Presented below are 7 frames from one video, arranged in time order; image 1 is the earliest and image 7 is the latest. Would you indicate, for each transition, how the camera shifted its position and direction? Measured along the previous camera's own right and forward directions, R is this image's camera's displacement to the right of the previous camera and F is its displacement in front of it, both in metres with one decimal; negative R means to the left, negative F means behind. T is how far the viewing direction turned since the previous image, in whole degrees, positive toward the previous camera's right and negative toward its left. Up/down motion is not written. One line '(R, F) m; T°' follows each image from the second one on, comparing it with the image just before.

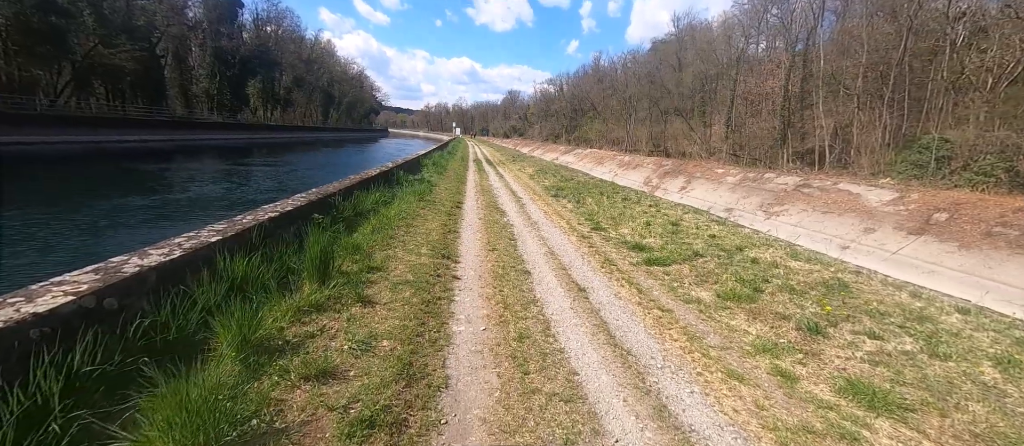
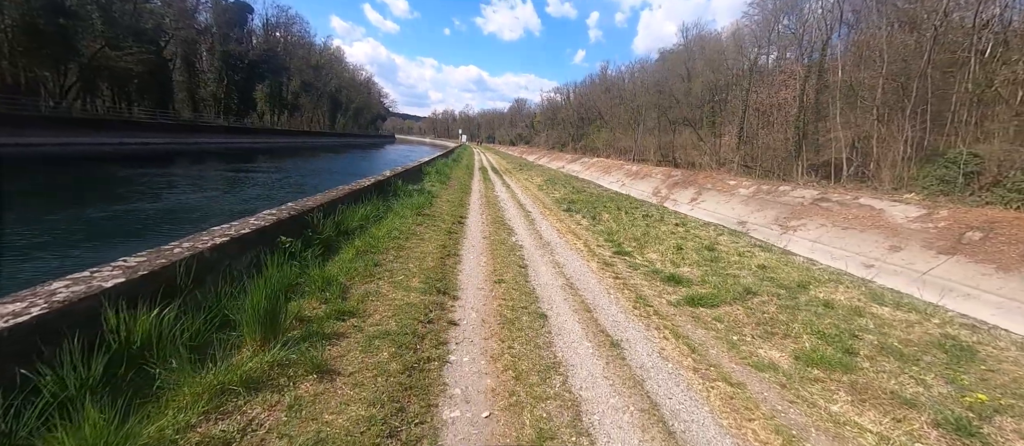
(0.0, +0.4) m; -1°
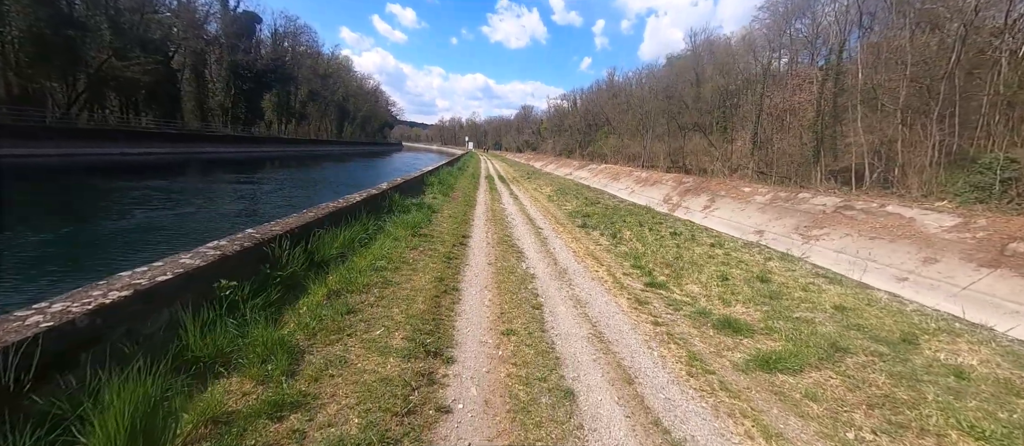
(0.0, +0.4) m; -1°
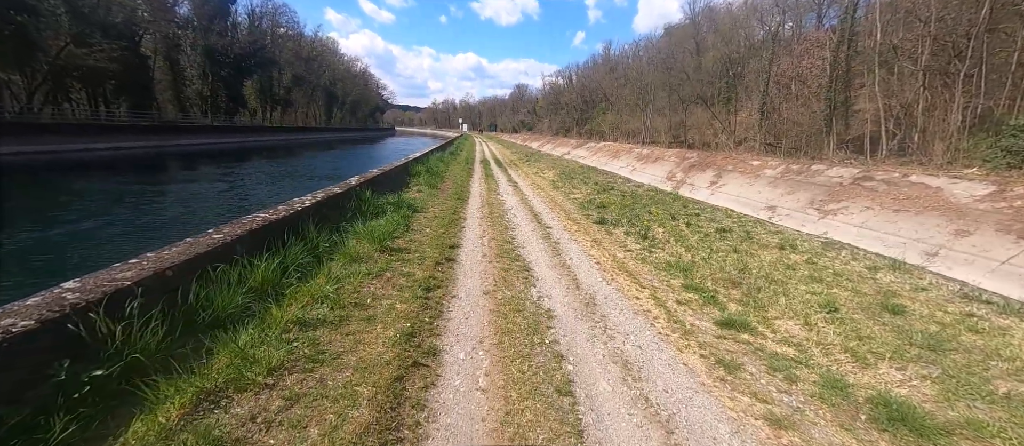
(0.0, +0.7) m; 0°
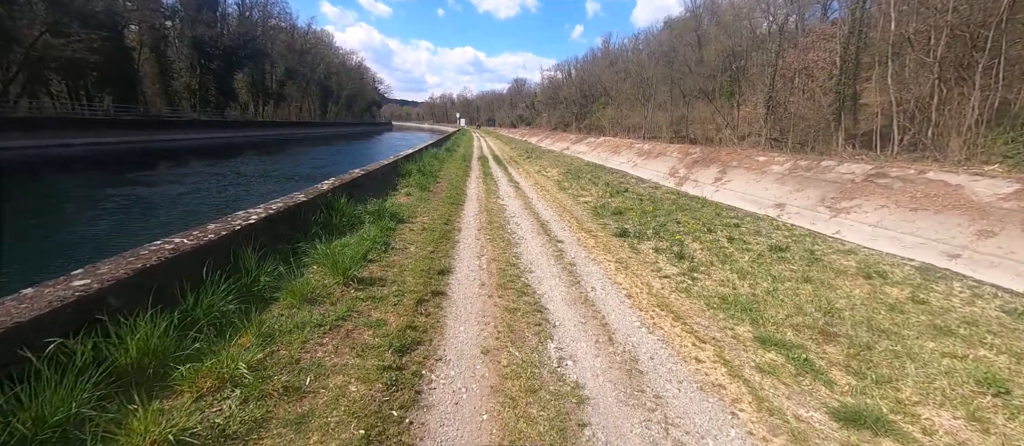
(0.0, +0.5) m; 0°
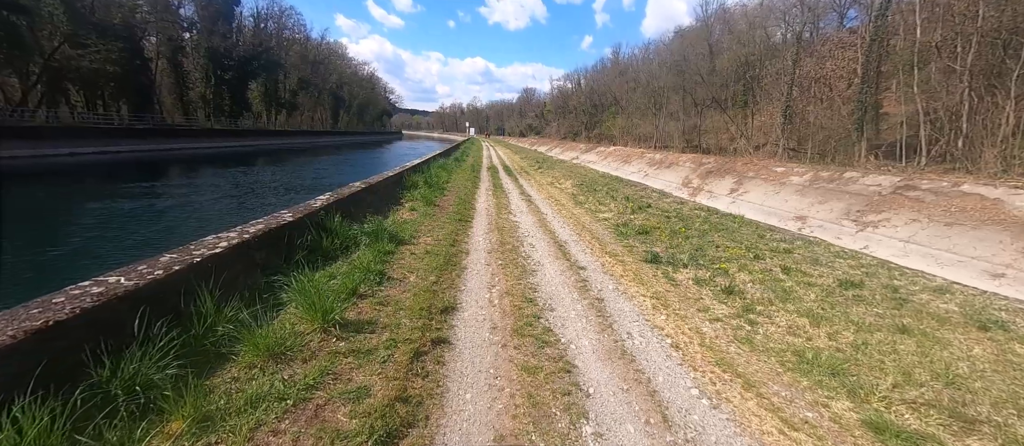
(0.0, +0.3) m; -1°
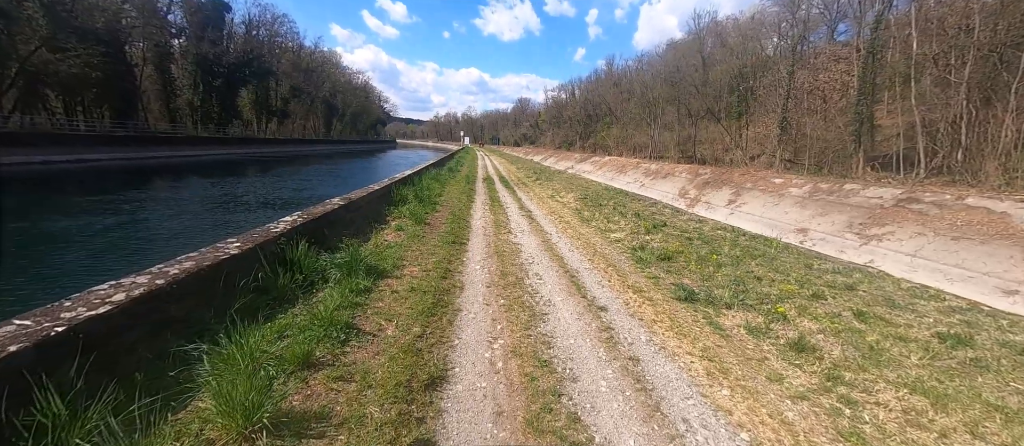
(0.0, +0.4) m; +1°
